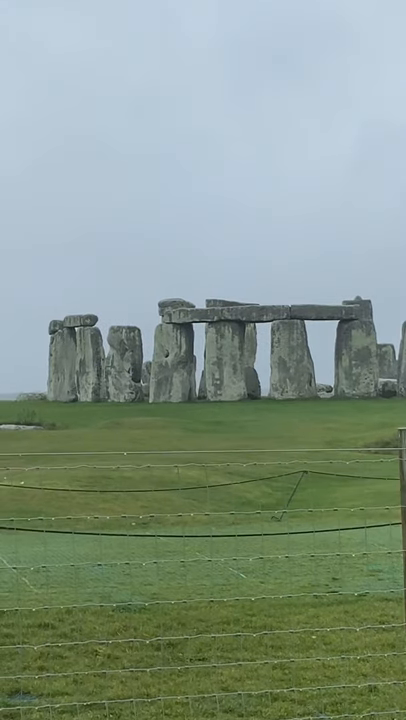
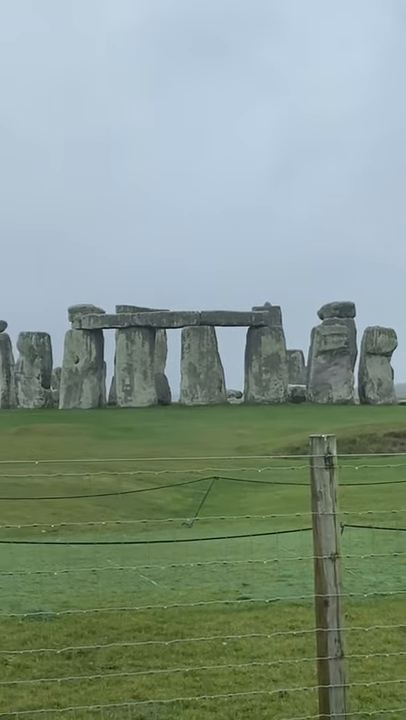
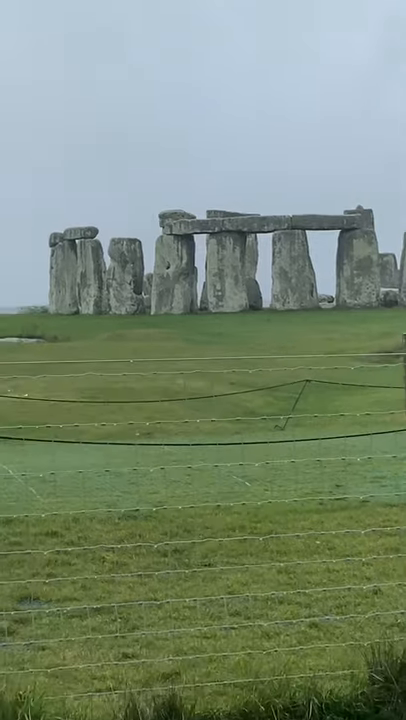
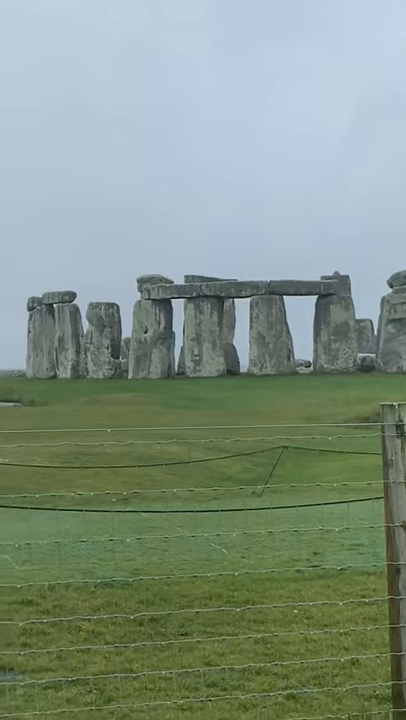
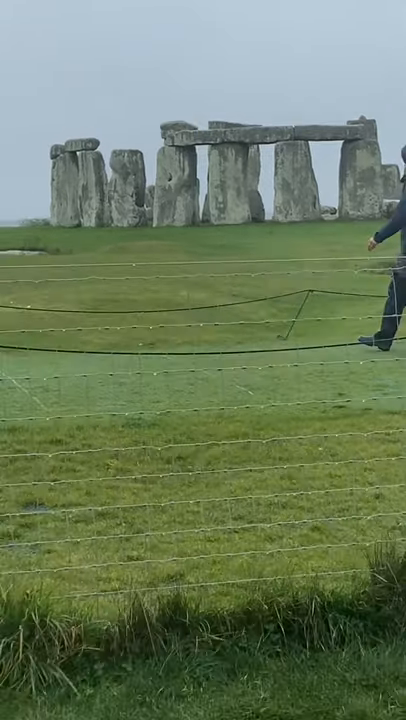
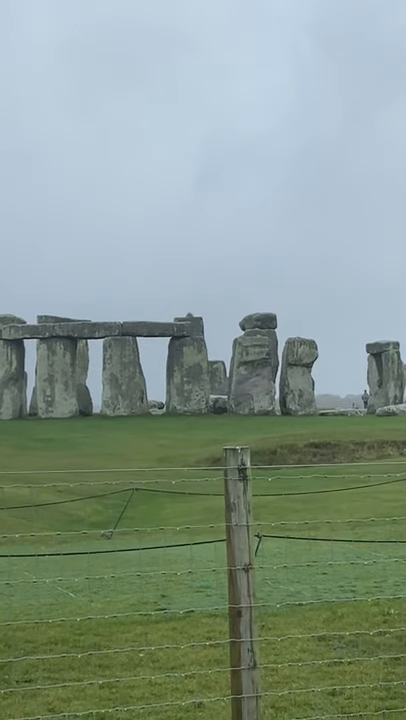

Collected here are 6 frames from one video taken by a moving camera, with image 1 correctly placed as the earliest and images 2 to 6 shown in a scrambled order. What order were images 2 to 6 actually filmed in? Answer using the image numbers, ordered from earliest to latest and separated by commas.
6, 2, 4, 3, 5
